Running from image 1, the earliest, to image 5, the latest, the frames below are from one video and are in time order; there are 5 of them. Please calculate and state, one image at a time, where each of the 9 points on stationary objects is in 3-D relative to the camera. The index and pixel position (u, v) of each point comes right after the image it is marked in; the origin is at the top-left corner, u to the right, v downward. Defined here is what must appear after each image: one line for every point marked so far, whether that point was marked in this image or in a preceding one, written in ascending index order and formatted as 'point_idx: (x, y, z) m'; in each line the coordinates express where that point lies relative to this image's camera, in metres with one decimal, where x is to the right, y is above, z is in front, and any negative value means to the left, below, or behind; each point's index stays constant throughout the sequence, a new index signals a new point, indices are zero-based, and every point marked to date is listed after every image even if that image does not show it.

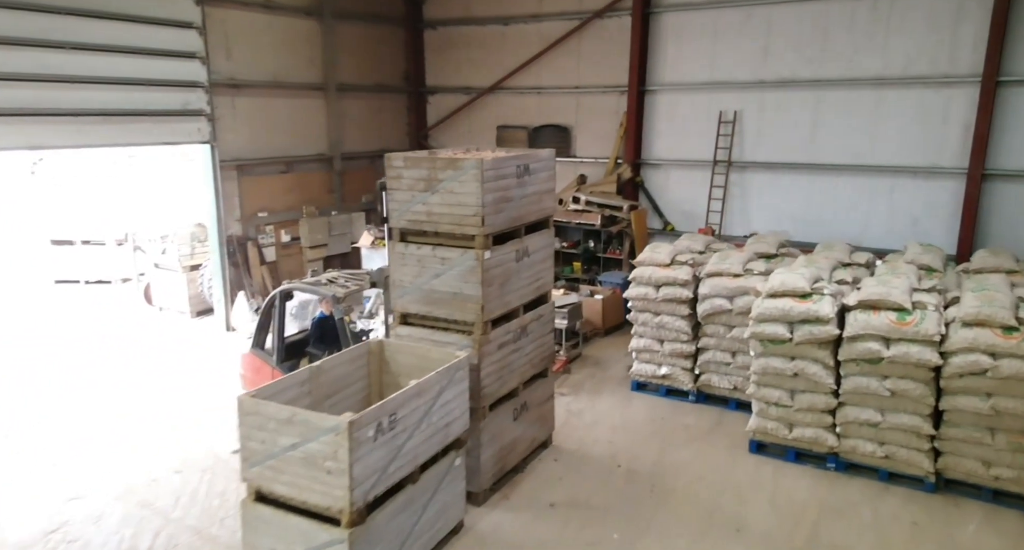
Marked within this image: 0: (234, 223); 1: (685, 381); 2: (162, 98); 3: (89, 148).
0: (-3.1, +0.6, +8.2) m
1: (+1.4, -0.9, +6.0) m
2: (-3.5, +1.7, +7.2) m
3: (-3.9, +1.2, +6.6) m
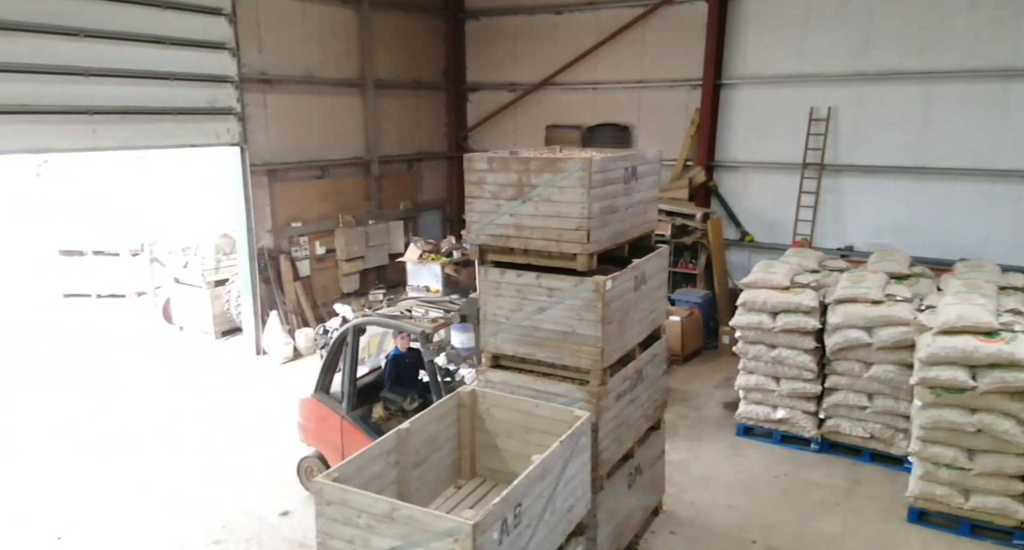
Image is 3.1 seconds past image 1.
0: (-2.5, +0.4, +7.3) m
1: (+2.1, -1.1, +5.1) m
2: (-2.8, +1.6, +6.3) m
3: (-3.2, +1.0, +5.7) m
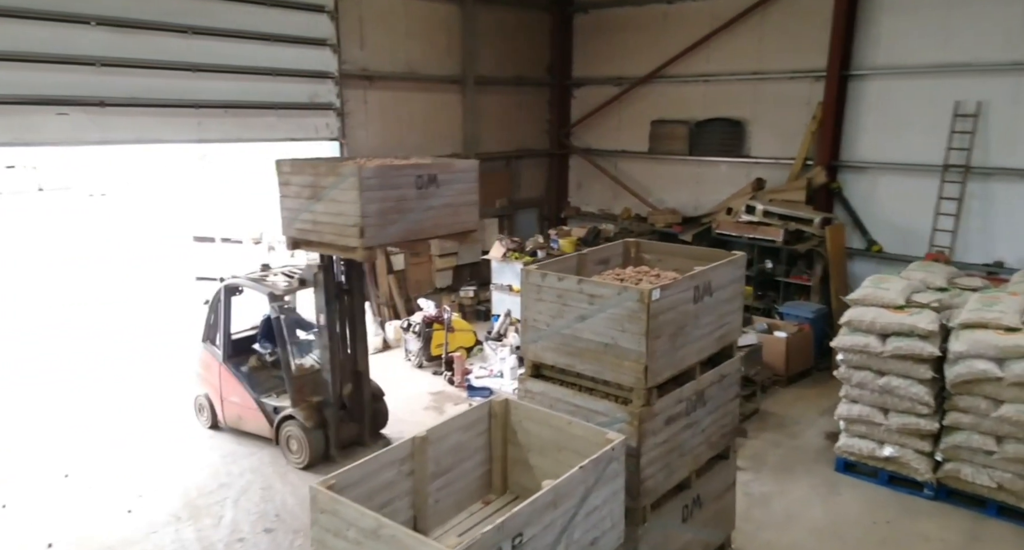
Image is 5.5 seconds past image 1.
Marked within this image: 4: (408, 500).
0: (-1.5, +0.5, +7.4) m
1: (+2.5, -1.2, +4.4) m
2: (-2.0, +1.7, +6.4) m
3: (-2.5, +1.1, +6.0) m
4: (-0.4, -0.9, +2.9) m
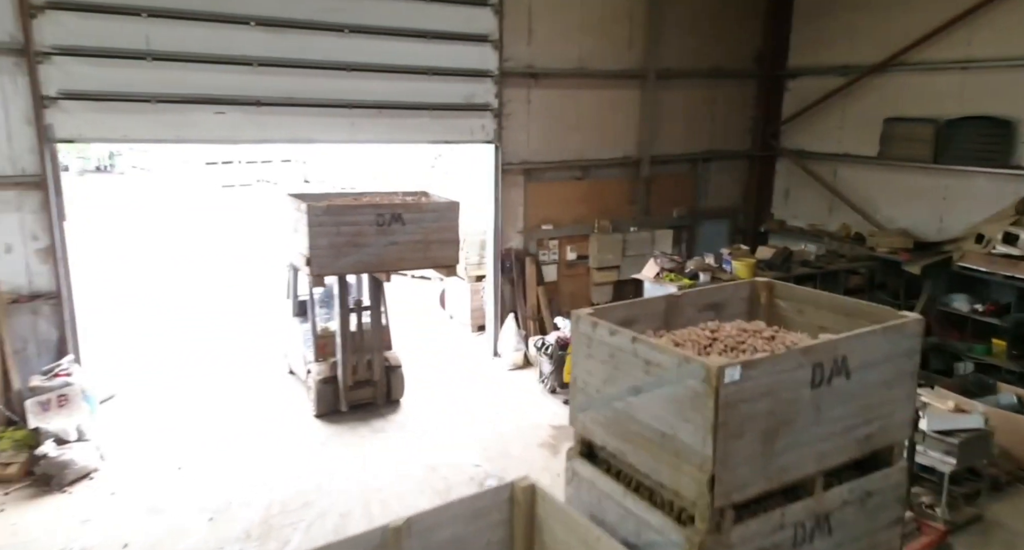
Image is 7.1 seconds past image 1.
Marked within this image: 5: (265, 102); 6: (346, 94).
0: (+0.1, +0.4, +6.8) m
1: (+2.7, -1.5, +2.7) m
2: (-0.6, +1.6, +6.1) m
3: (-1.3, +1.1, +5.8) m
4: (-0.4, -1.0, +2.3) m
5: (-1.9, +1.3, +5.5) m
6: (-1.4, +1.5, +5.7) m
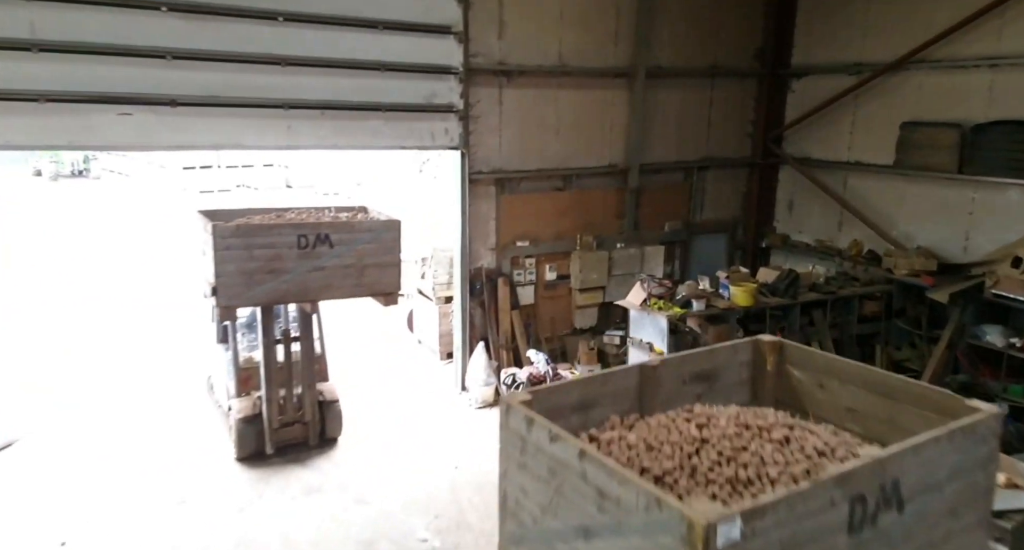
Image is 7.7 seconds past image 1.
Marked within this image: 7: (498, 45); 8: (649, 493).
0: (-0.2, +0.2, +6.1) m
1: (+2.5, -1.7, +1.9) m
2: (-0.9, +1.4, +5.3) m
3: (-1.5, +0.9, +5.1) m
4: (-0.7, -1.2, +1.5) m
5: (-2.1, +1.1, +4.7) m
6: (-1.6, +1.3, +5.0) m
7: (-0.1, +1.9, +5.8) m
8: (+0.3, -0.4, +1.3) m
